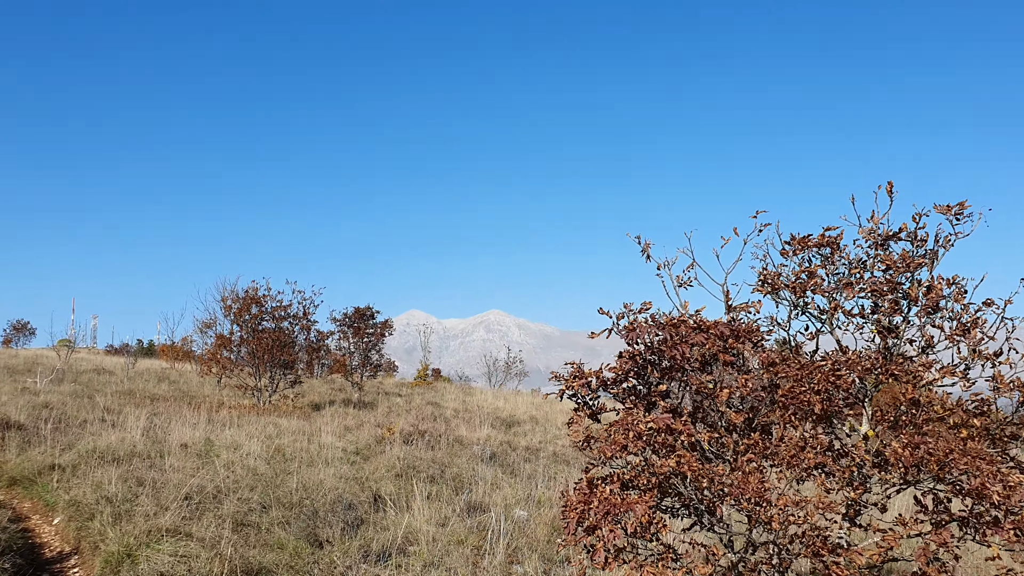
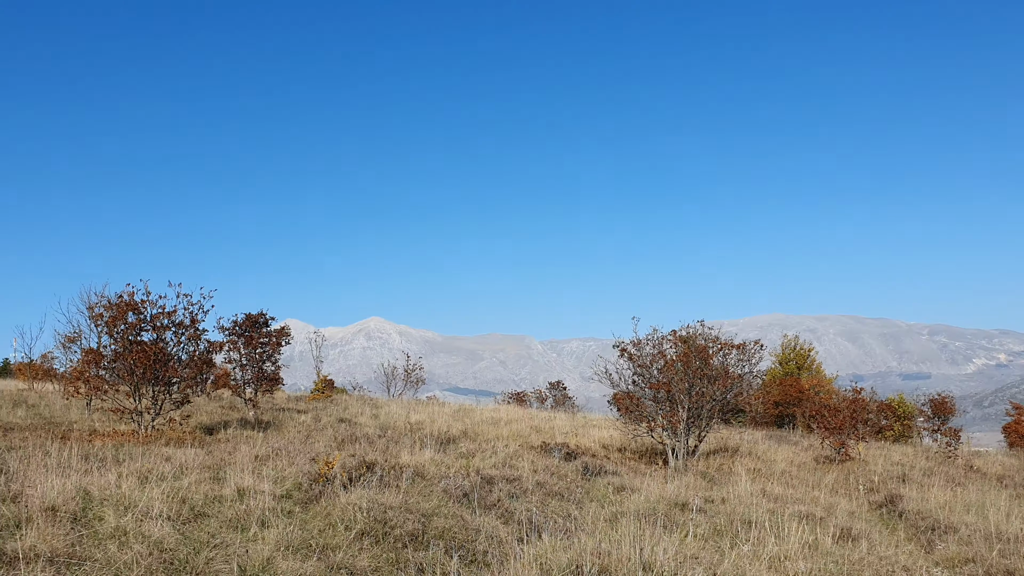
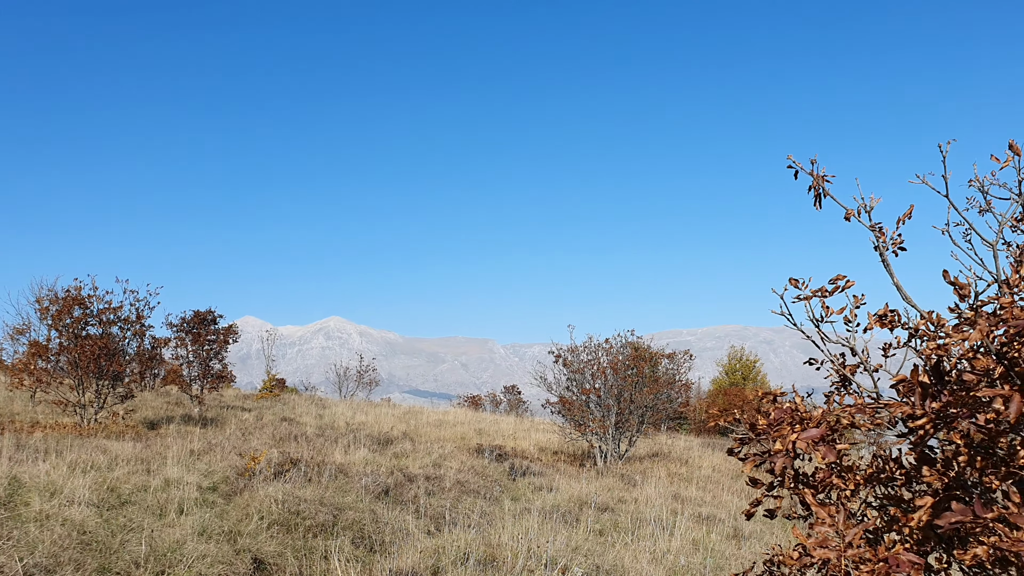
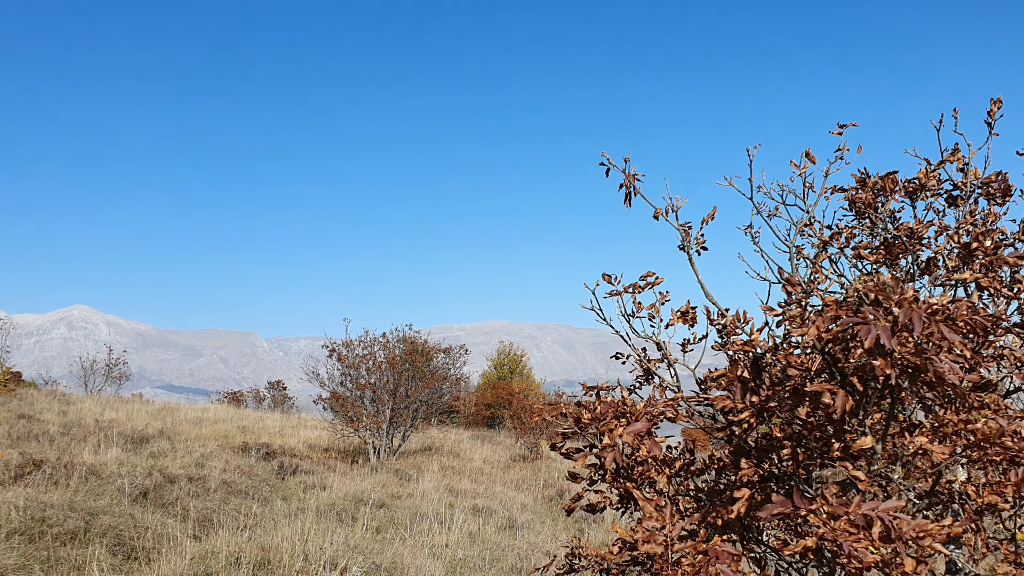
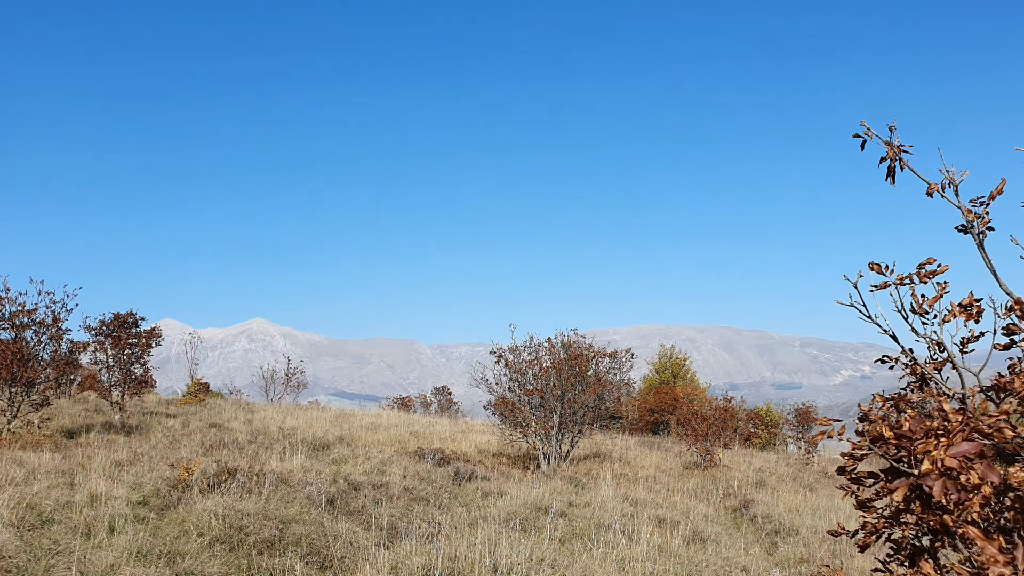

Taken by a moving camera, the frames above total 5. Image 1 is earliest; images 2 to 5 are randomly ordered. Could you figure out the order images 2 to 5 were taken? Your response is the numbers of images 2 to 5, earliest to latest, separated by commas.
3, 4, 5, 2
